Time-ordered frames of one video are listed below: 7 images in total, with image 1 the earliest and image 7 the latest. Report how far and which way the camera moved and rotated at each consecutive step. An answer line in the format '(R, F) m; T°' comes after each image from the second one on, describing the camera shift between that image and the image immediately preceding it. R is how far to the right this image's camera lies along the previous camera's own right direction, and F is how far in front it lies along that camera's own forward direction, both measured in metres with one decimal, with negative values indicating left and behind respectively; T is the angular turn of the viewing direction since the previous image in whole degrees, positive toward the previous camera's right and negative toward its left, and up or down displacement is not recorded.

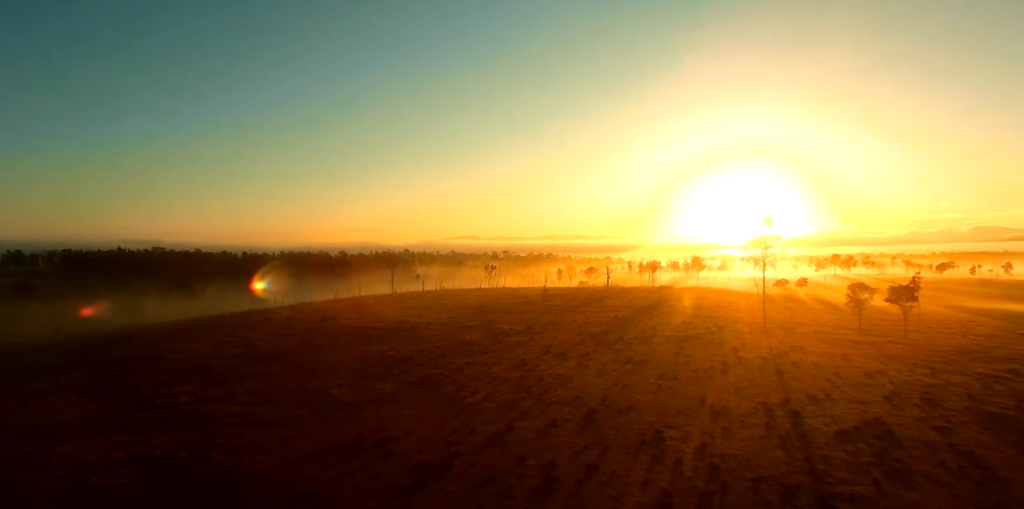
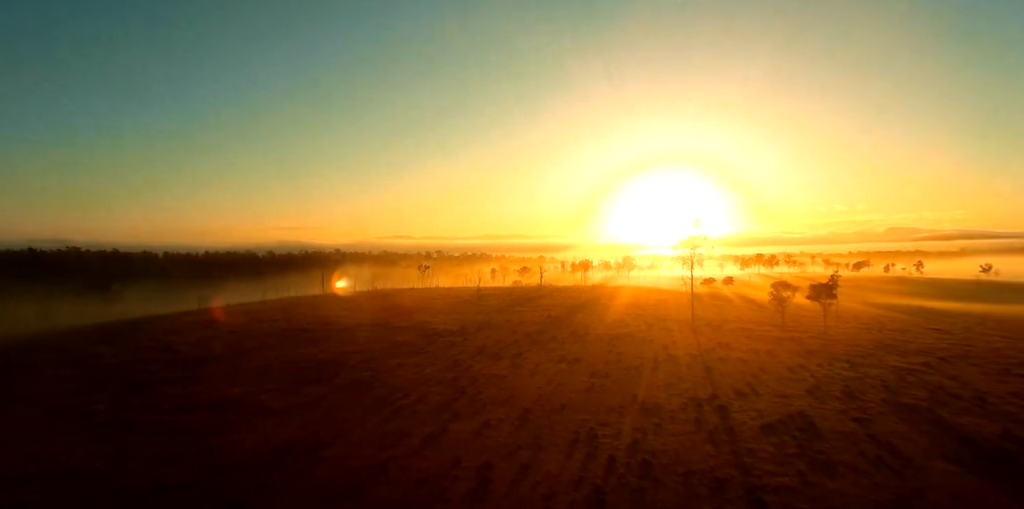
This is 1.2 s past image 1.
(+2.3, +0.5) m; +4°
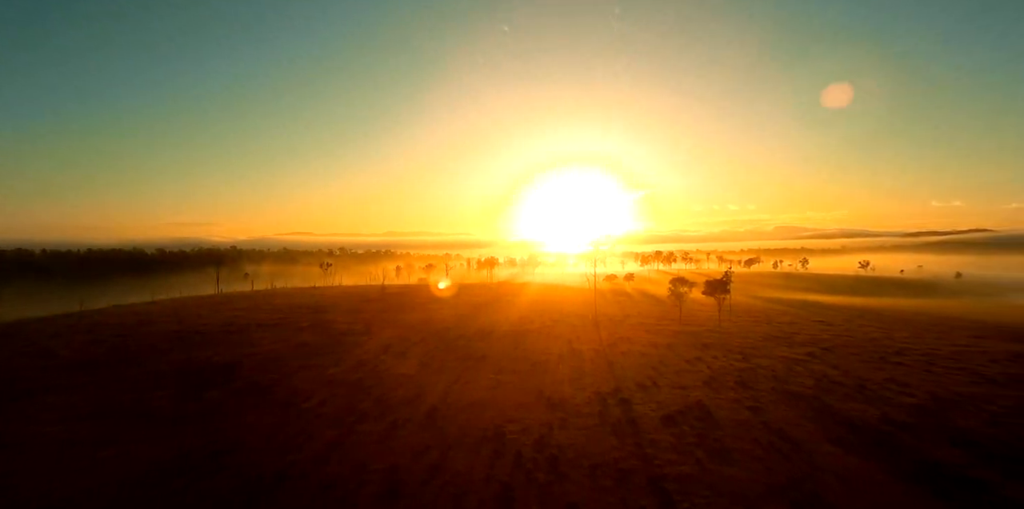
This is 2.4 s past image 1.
(+3.2, +0.4) m; +5°
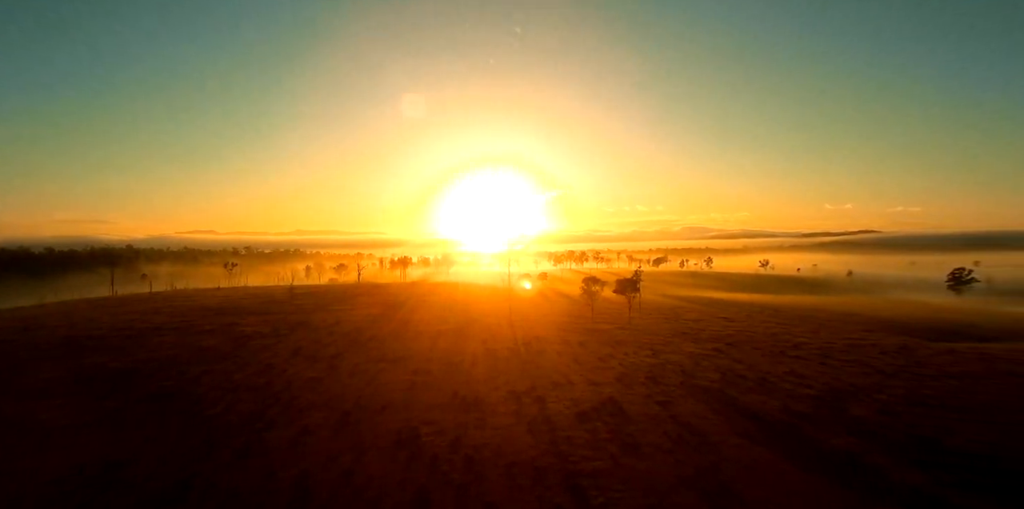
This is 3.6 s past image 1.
(+2.8, +0.1) m; +5°
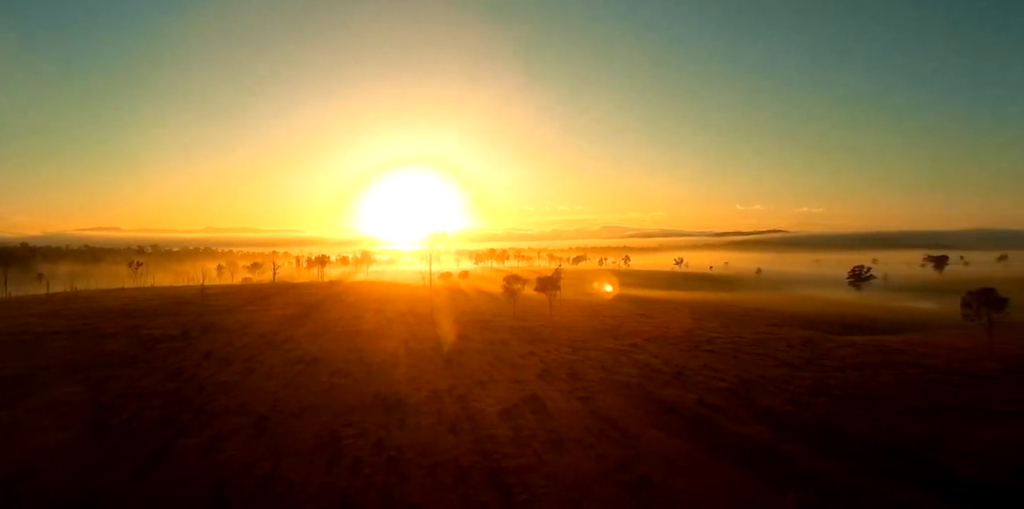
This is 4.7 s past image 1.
(+2.7, -0.1) m; +4°
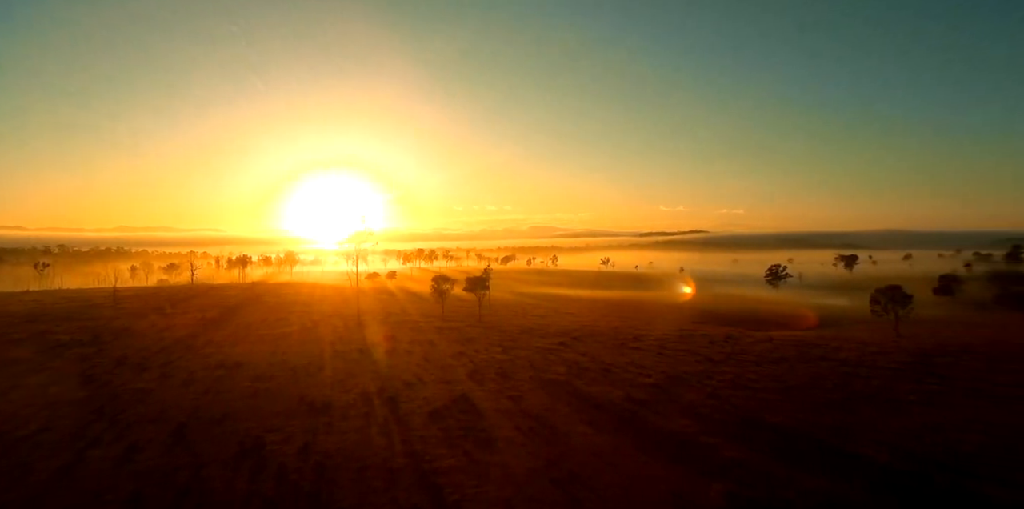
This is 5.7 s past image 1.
(+2.4, -0.2) m; +4°
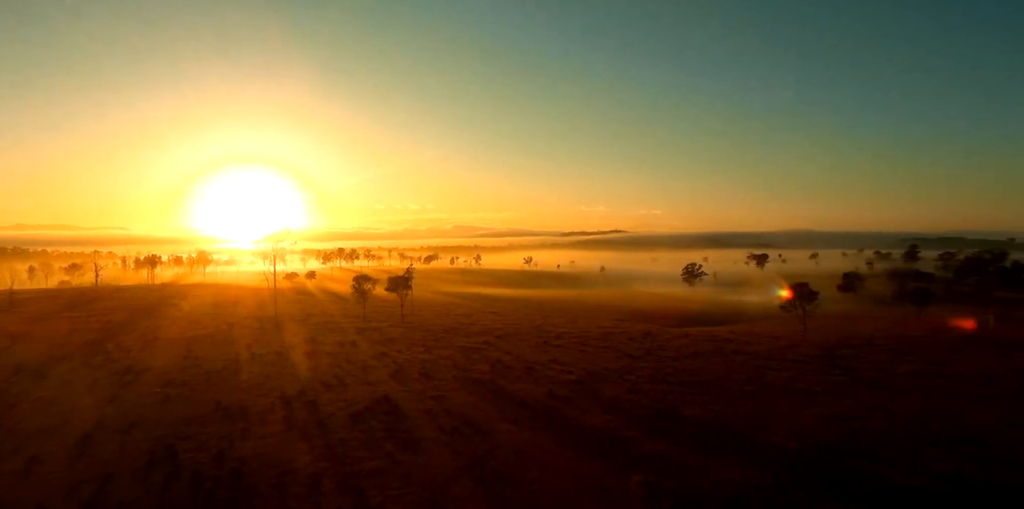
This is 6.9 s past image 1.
(+2.7, -0.4) m; +4°
